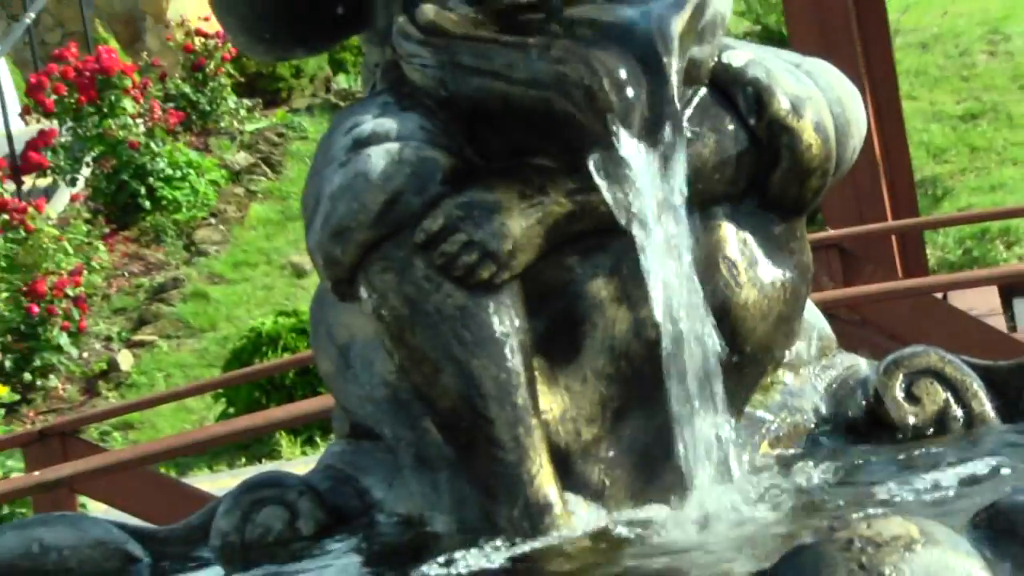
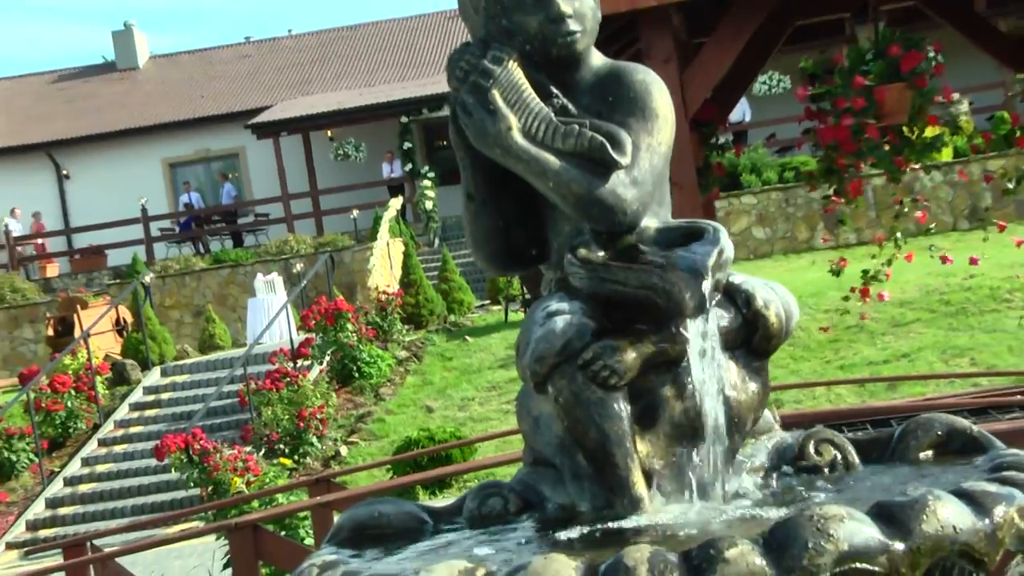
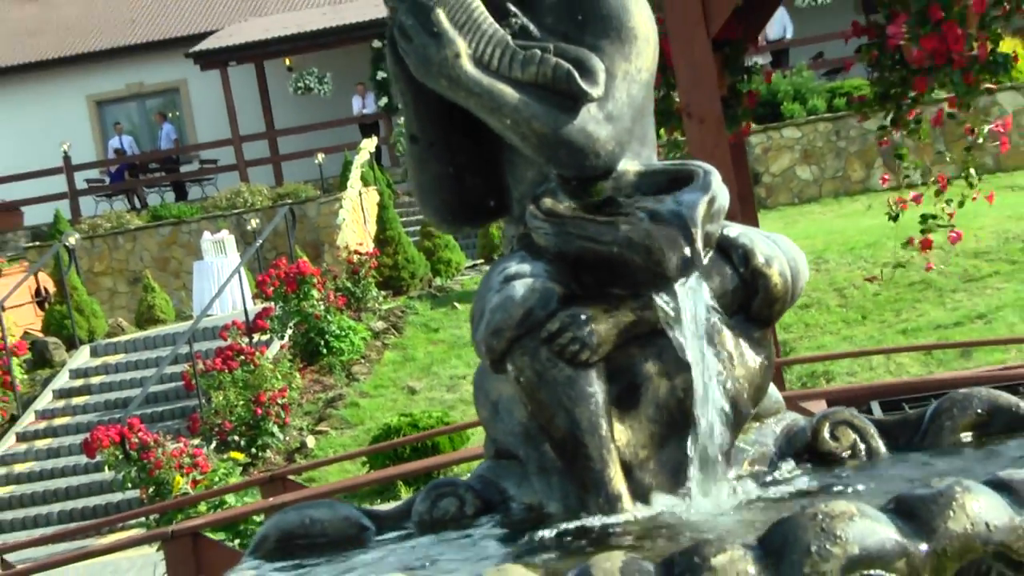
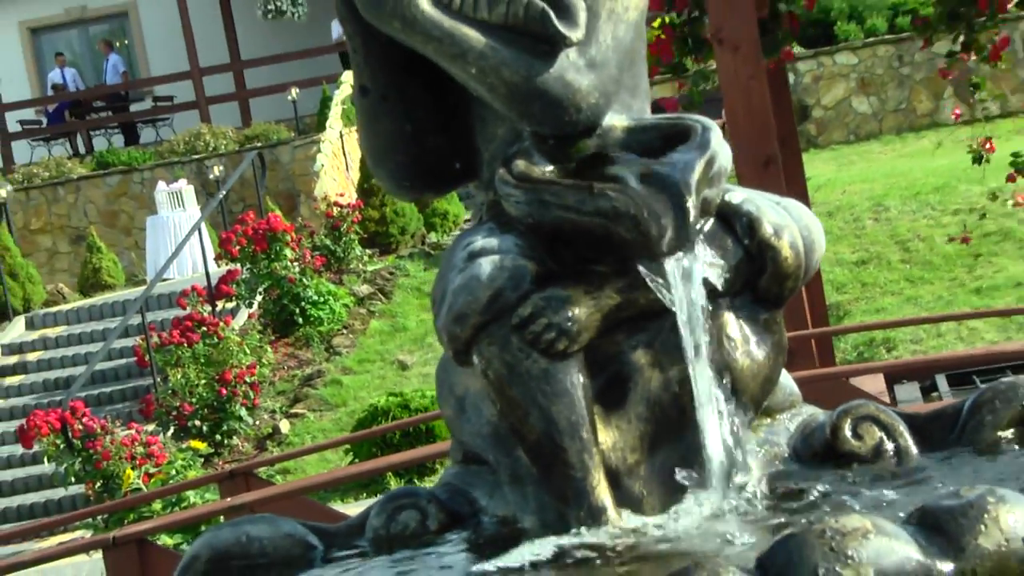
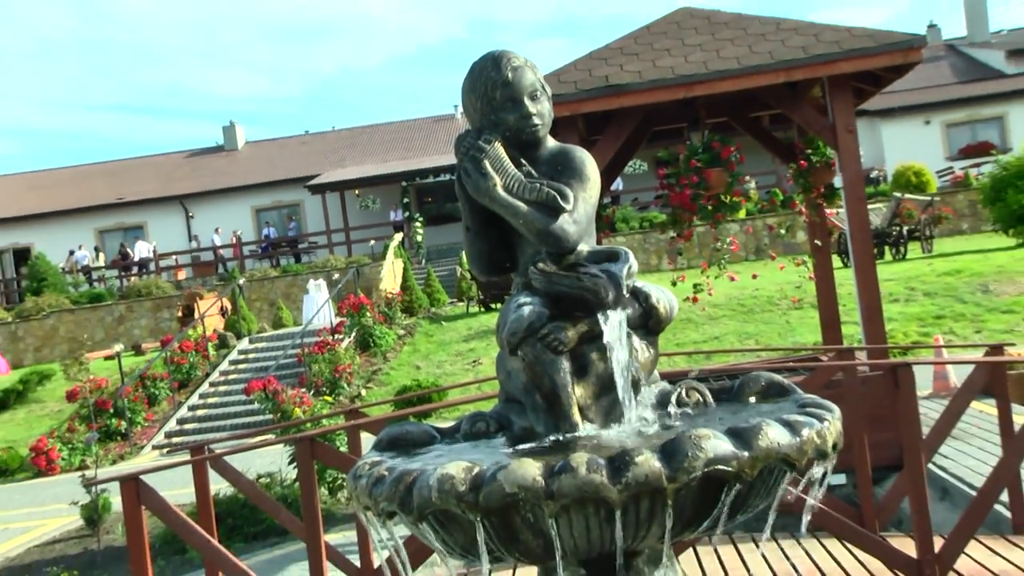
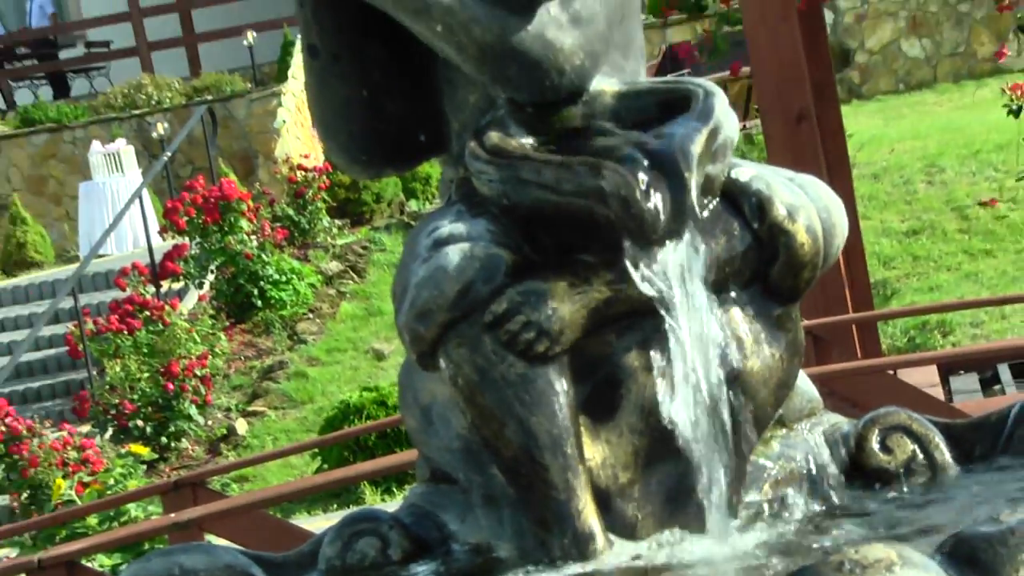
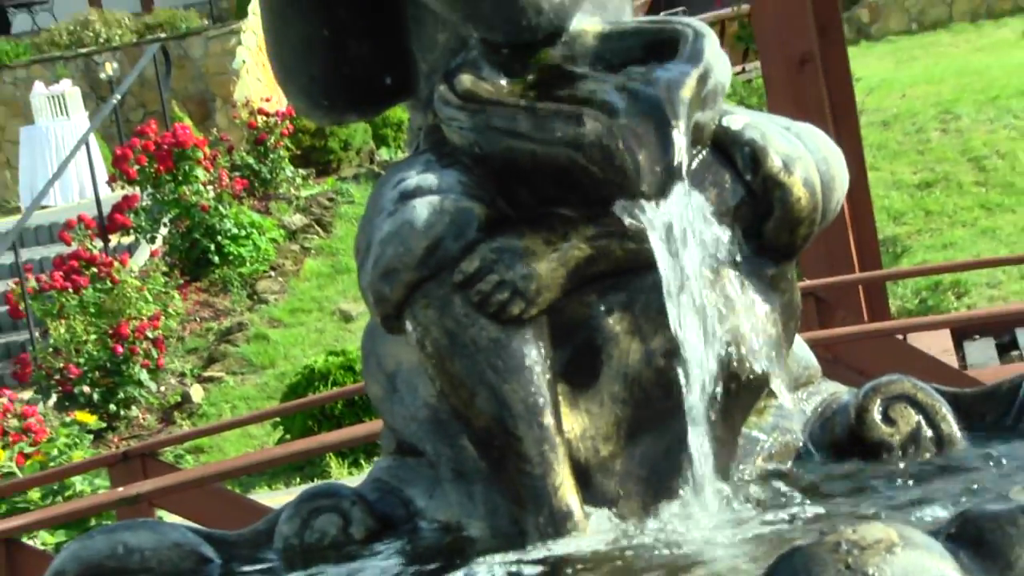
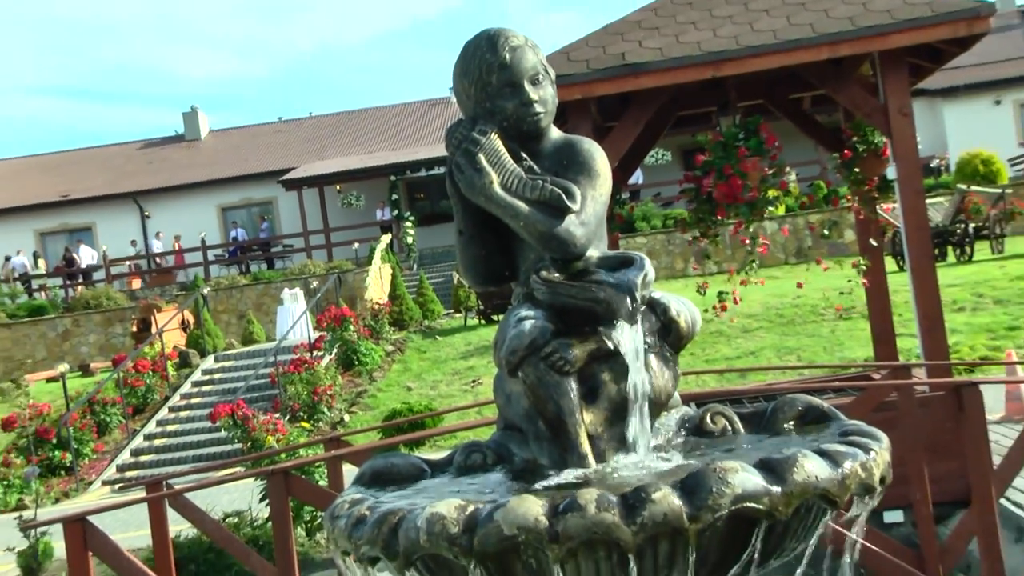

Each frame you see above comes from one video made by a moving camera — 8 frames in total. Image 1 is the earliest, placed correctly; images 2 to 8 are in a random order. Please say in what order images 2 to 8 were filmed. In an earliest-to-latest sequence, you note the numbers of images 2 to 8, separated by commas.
7, 6, 4, 3, 2, 8, 5
